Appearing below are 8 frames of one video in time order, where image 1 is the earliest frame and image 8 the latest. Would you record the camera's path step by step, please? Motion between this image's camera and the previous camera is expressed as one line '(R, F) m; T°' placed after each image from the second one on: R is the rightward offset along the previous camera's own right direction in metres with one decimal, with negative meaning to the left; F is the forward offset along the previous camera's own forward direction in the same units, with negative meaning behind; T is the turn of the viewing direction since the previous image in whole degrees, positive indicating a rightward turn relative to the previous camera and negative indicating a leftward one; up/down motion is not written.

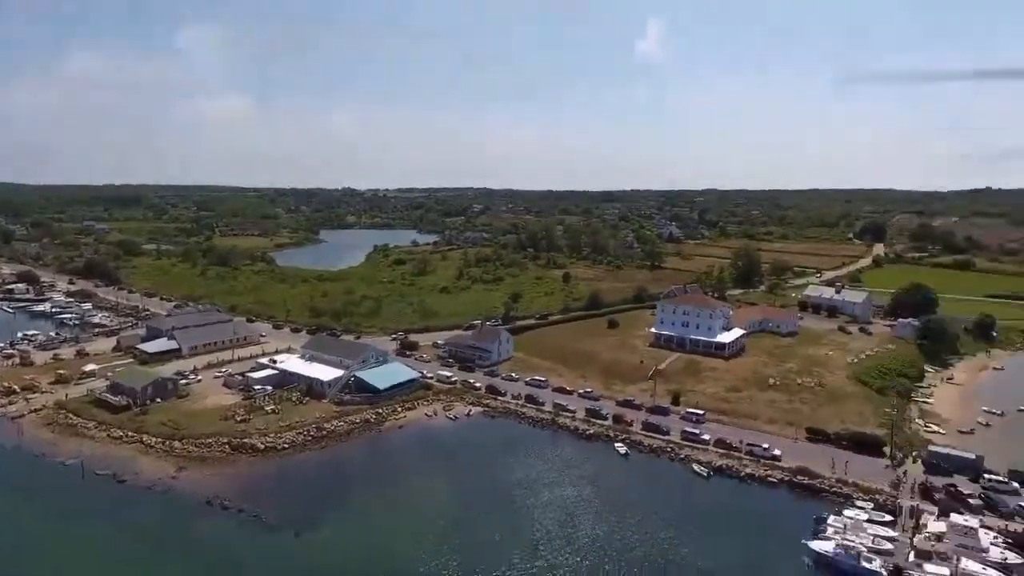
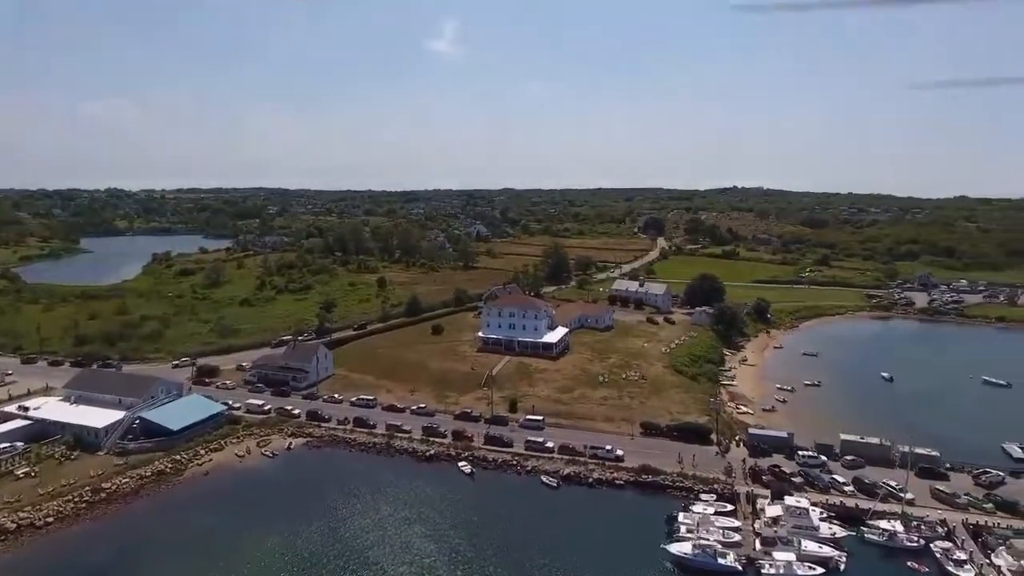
(-0.7, +2.1) m; +17°
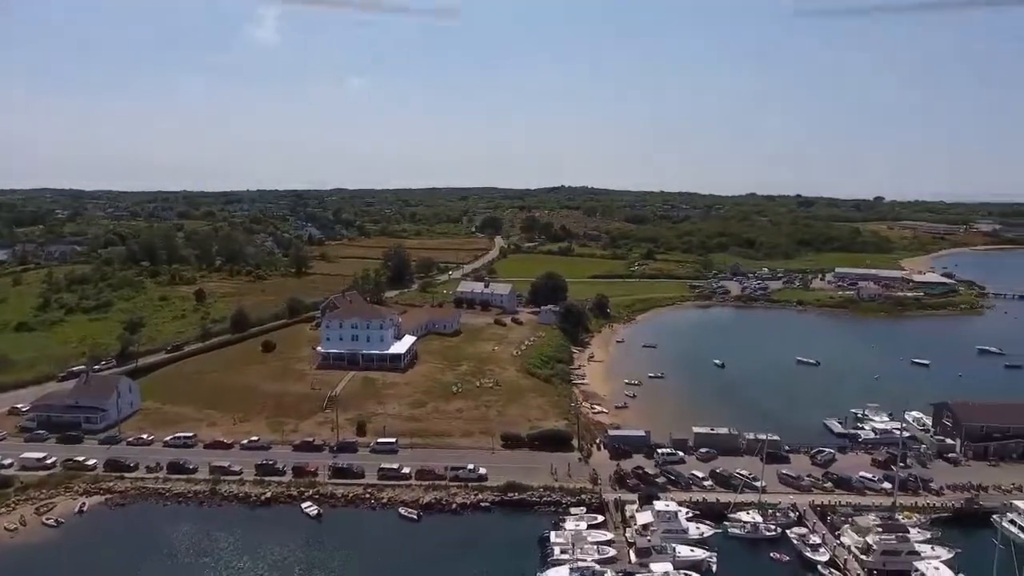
(-0.2, +2.0) m; +14°
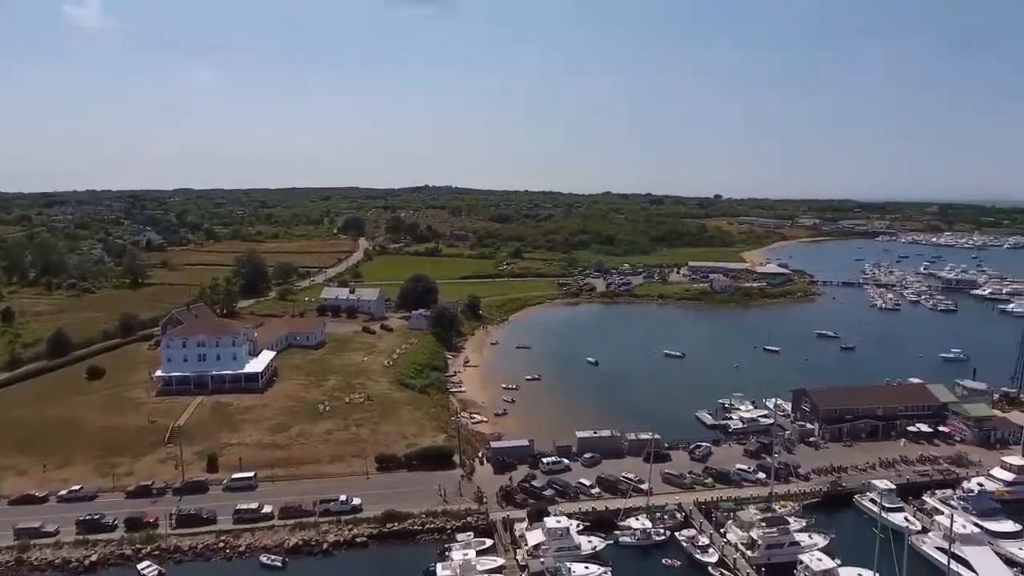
(-0.1, +1.6) m; +12°
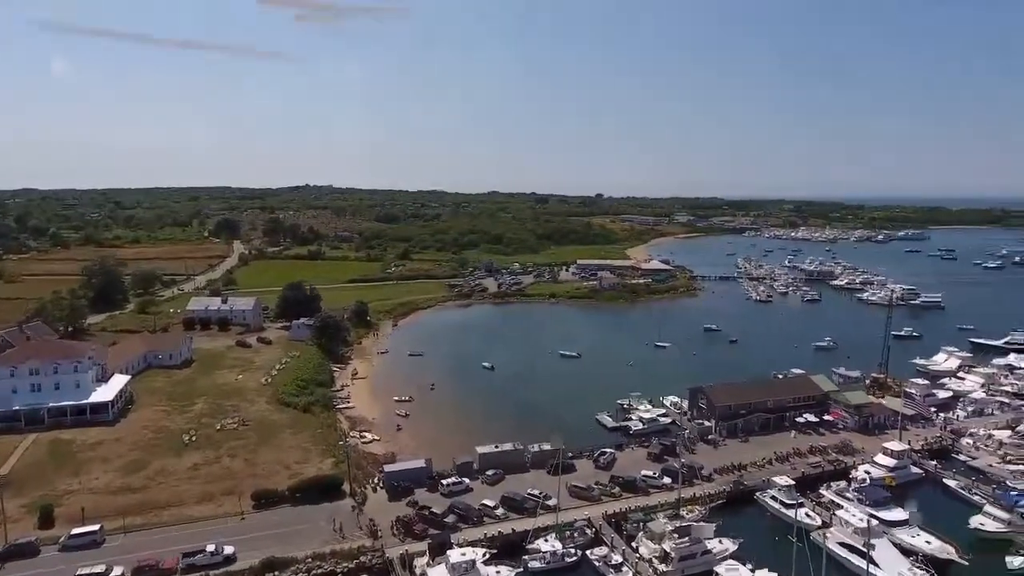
(-0.1, +1.7) m; +10°
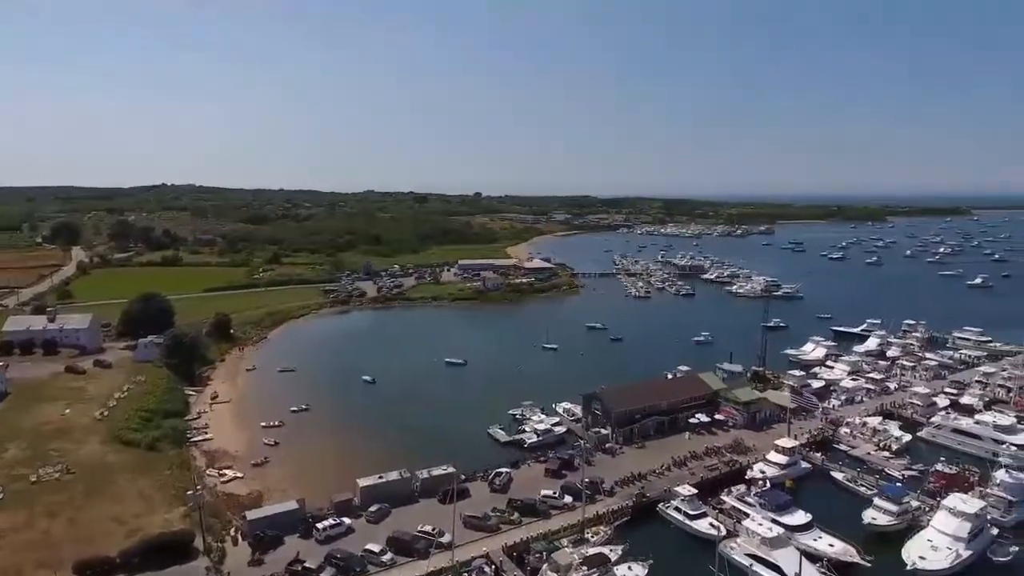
(0.0, +2.2) m; +10°
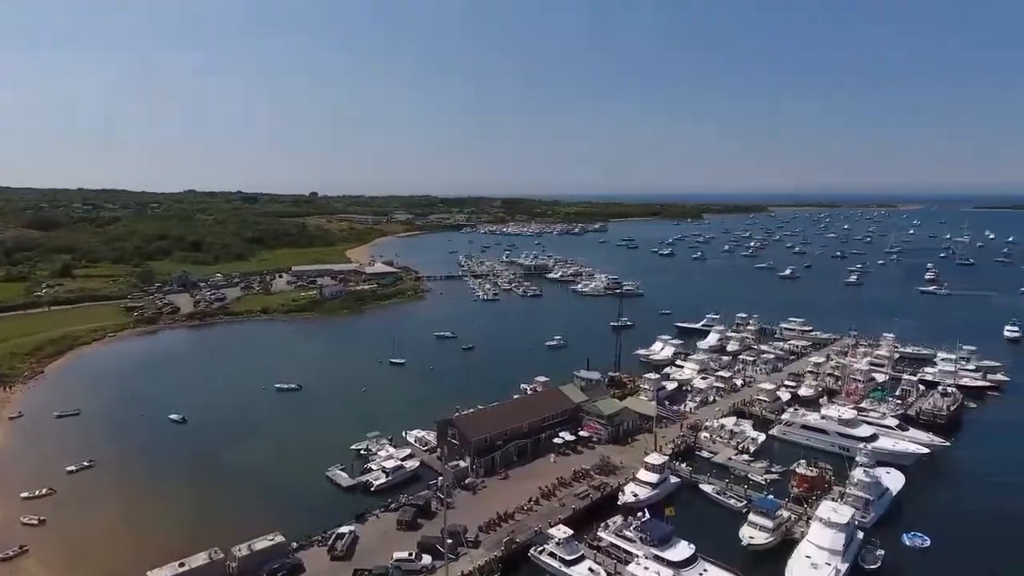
(+0.2, +3.2) m; +14°
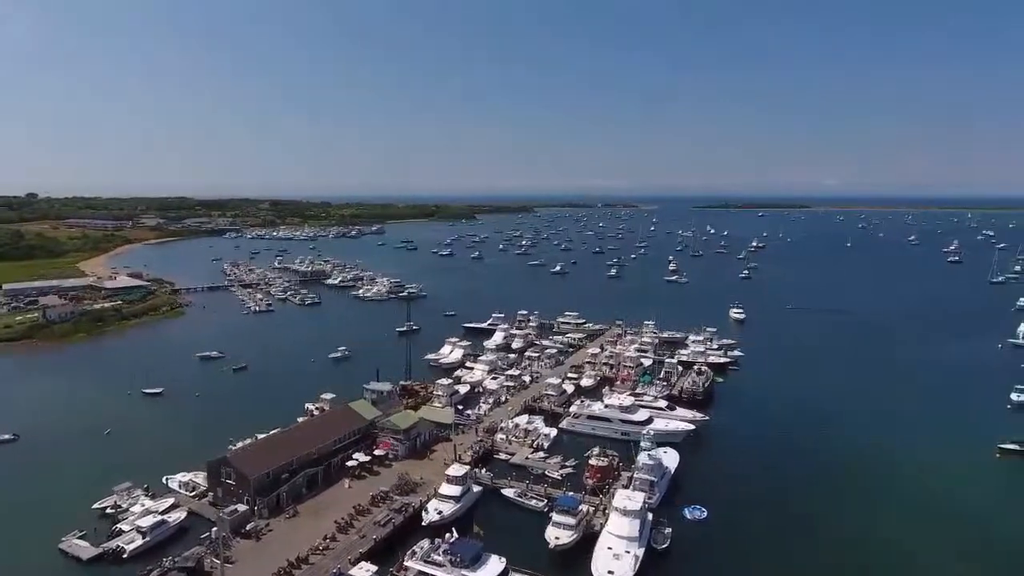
(-0.2, +1.3) m; +19°
